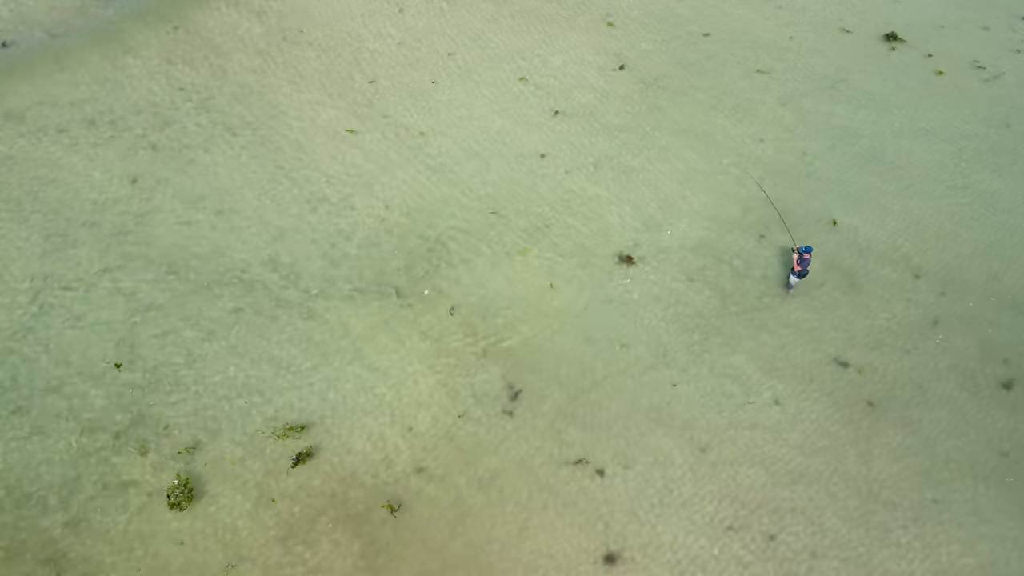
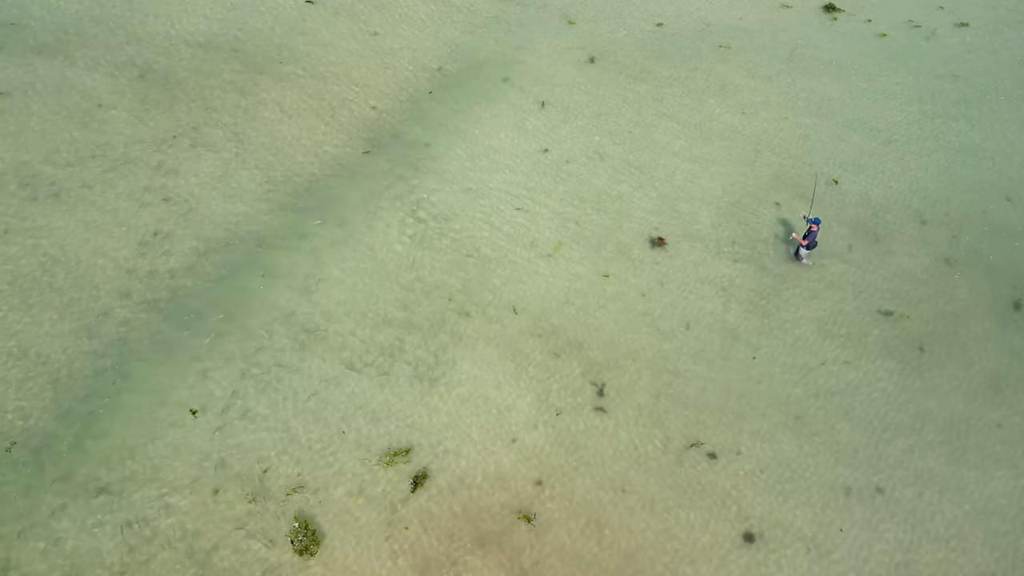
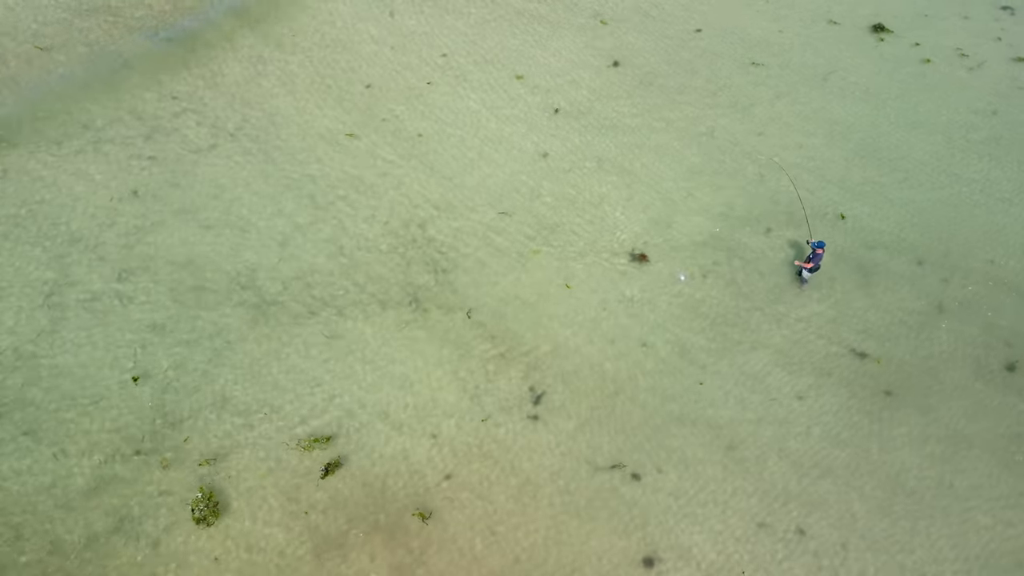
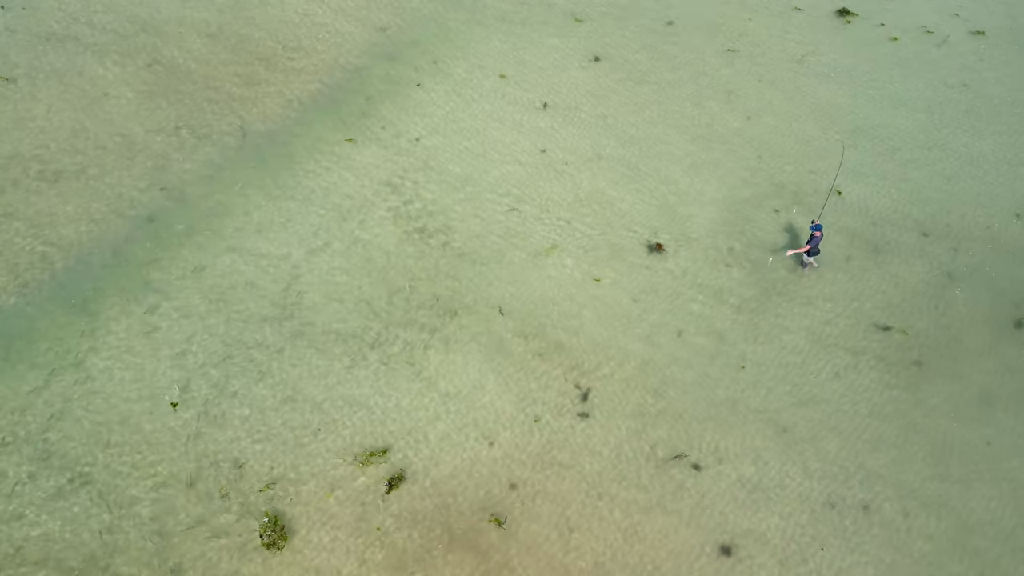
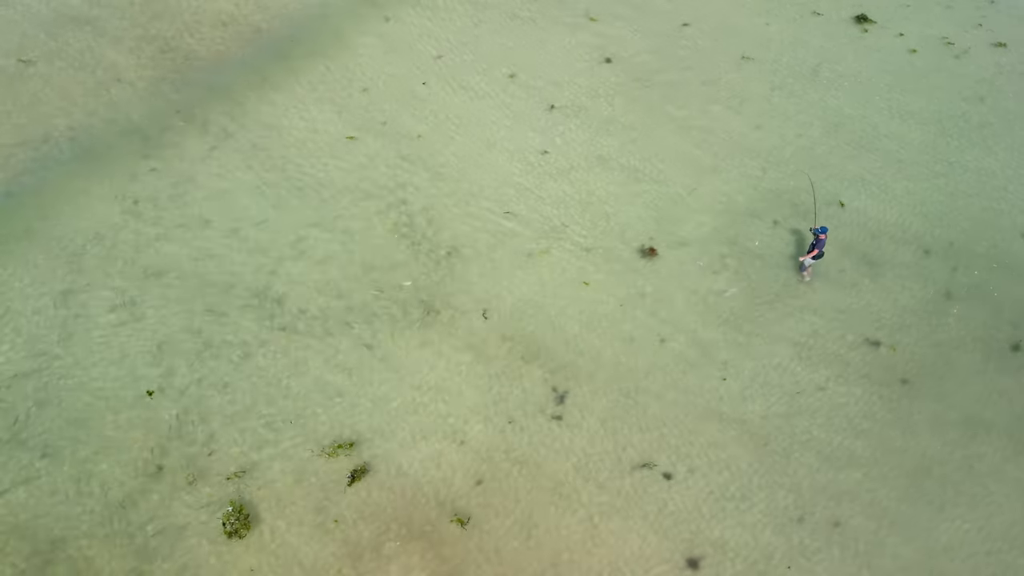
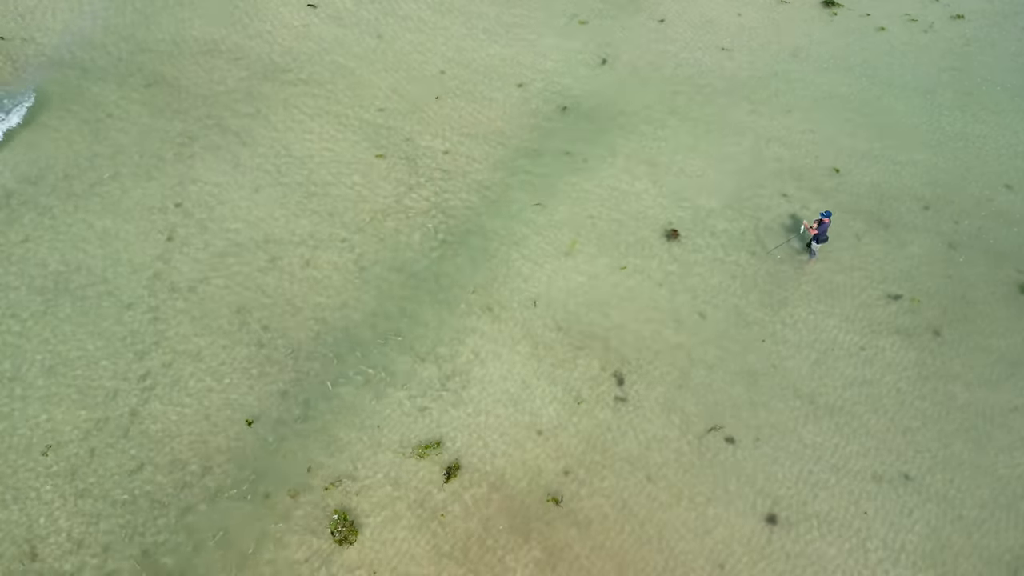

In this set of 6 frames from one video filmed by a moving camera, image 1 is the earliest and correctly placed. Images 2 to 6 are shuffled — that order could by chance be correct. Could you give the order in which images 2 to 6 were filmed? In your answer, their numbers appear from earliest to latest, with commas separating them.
3, 5, 4, 2, 6
